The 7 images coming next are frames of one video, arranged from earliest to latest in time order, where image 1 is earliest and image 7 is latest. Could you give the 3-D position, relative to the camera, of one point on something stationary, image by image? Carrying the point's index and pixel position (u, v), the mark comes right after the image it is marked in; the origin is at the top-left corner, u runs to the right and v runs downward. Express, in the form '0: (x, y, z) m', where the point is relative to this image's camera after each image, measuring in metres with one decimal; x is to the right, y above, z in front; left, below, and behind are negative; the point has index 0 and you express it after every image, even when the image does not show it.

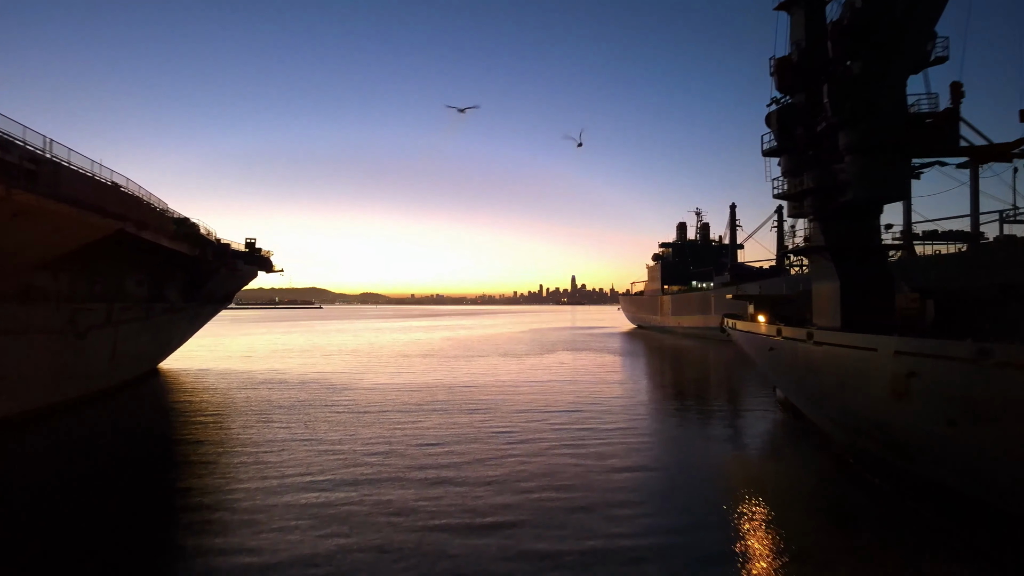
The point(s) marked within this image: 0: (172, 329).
0: (-10.8, -1.3, +16.0) m
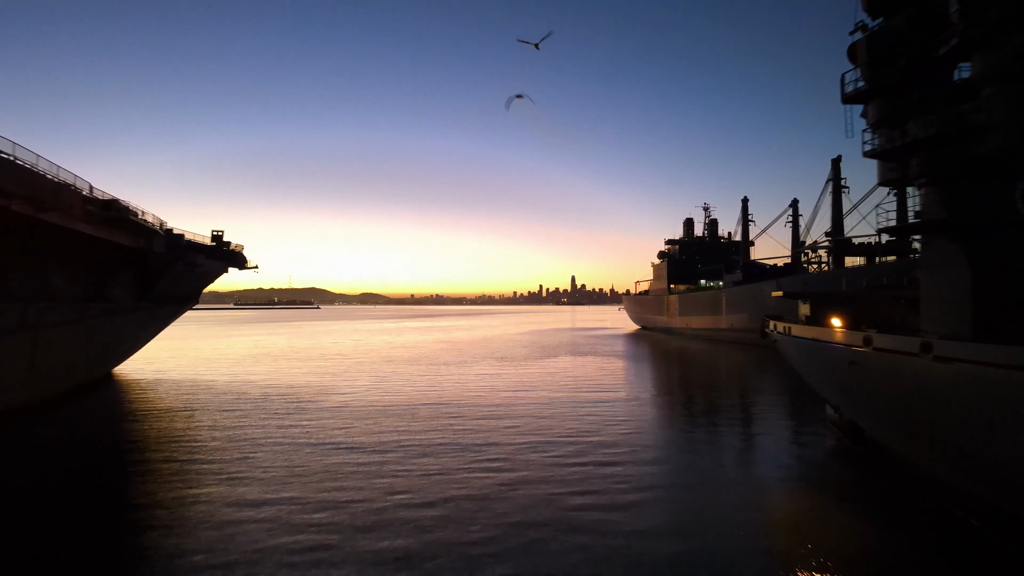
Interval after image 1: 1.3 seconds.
0: (-10.9, -1.3, +14.2) m
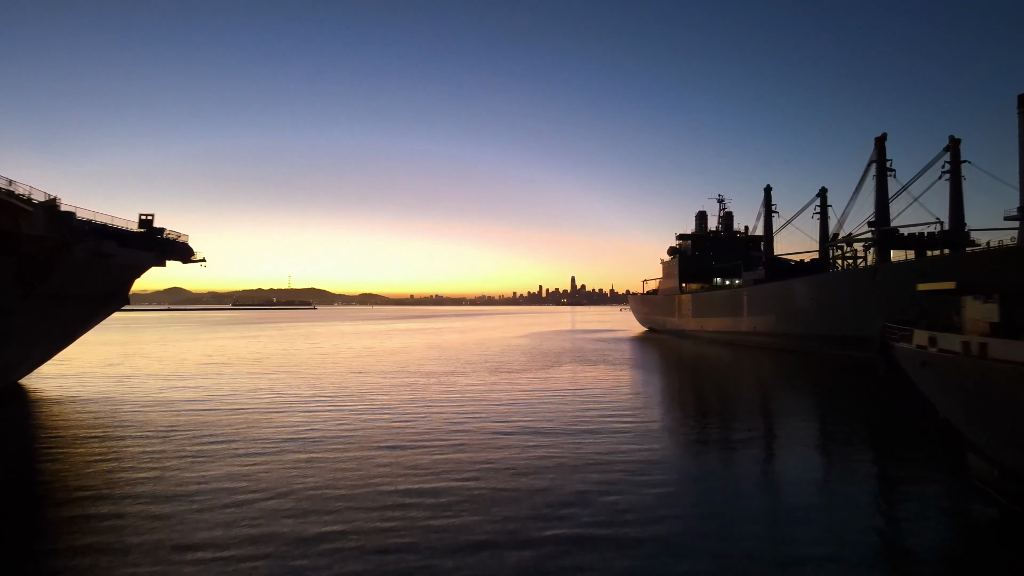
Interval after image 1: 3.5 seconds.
0: (-11.0, -1.2, +11.2) m
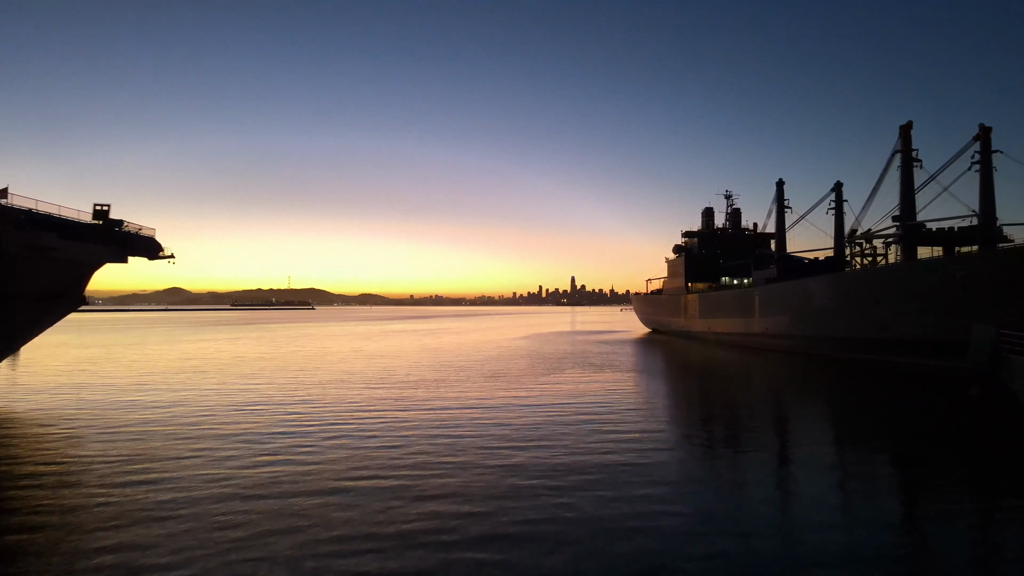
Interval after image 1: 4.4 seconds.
0: (-11.1, -1.2, +9.8) m
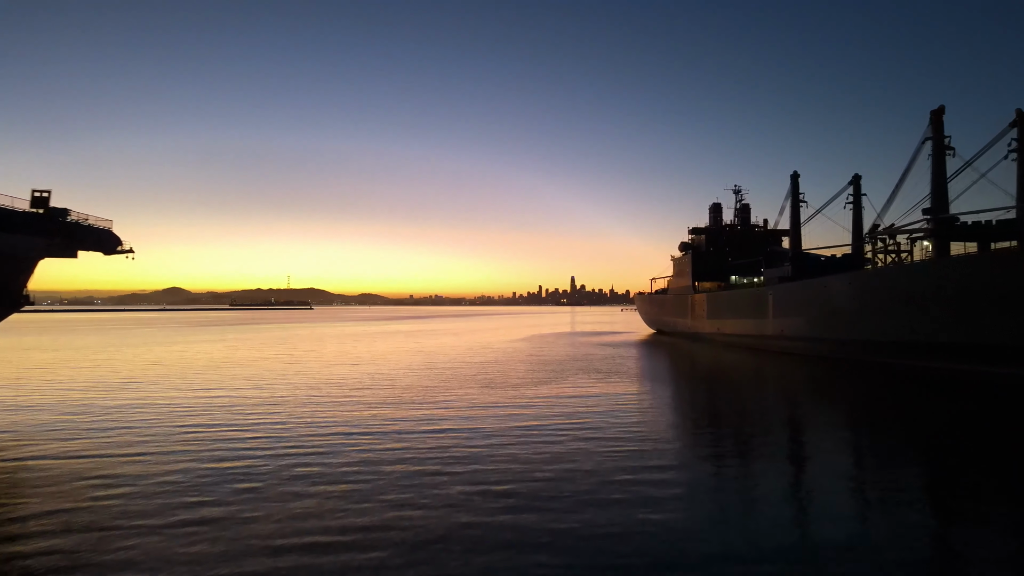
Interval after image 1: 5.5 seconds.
0: (-11.1, -1.1, +8.3) m
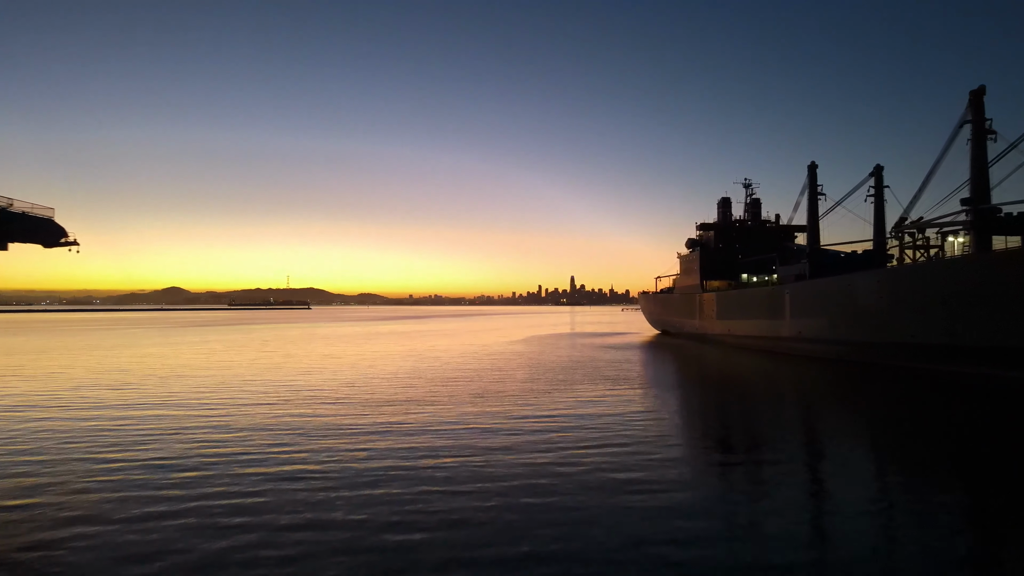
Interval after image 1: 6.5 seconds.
0: (-11.2, -1.1, +6.7) m
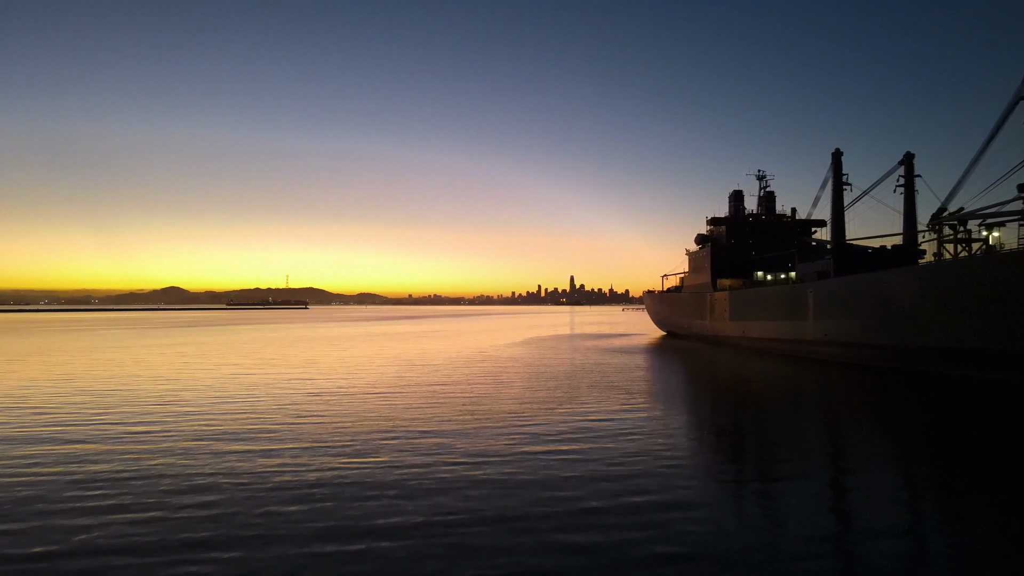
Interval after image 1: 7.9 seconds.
0: (-11.3, -1.0, +4.8) m
